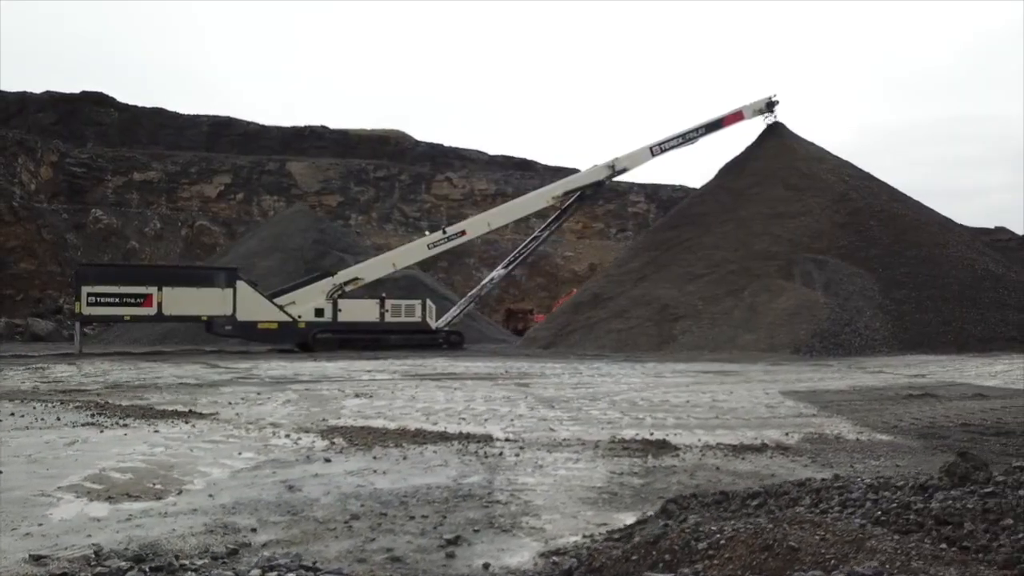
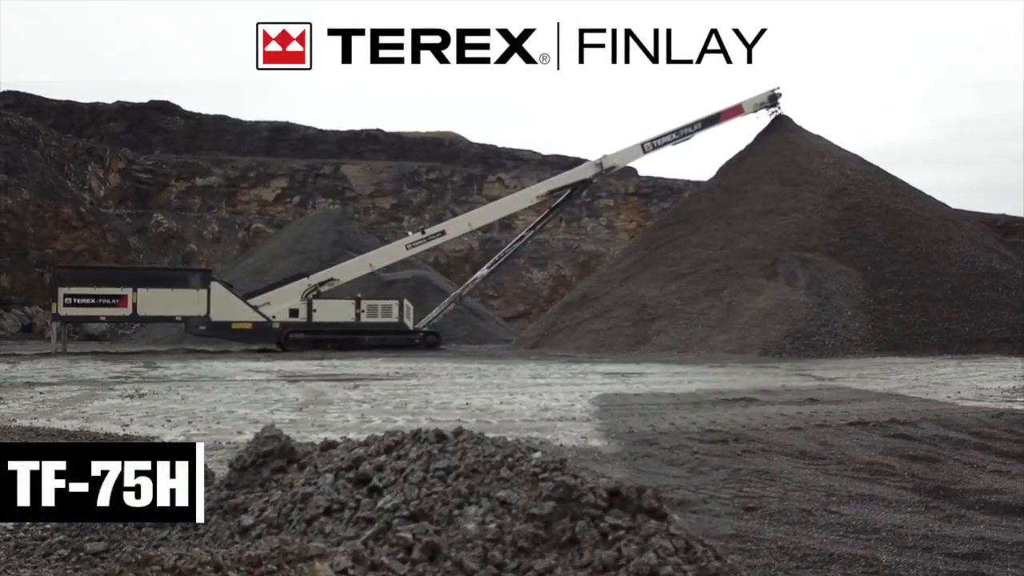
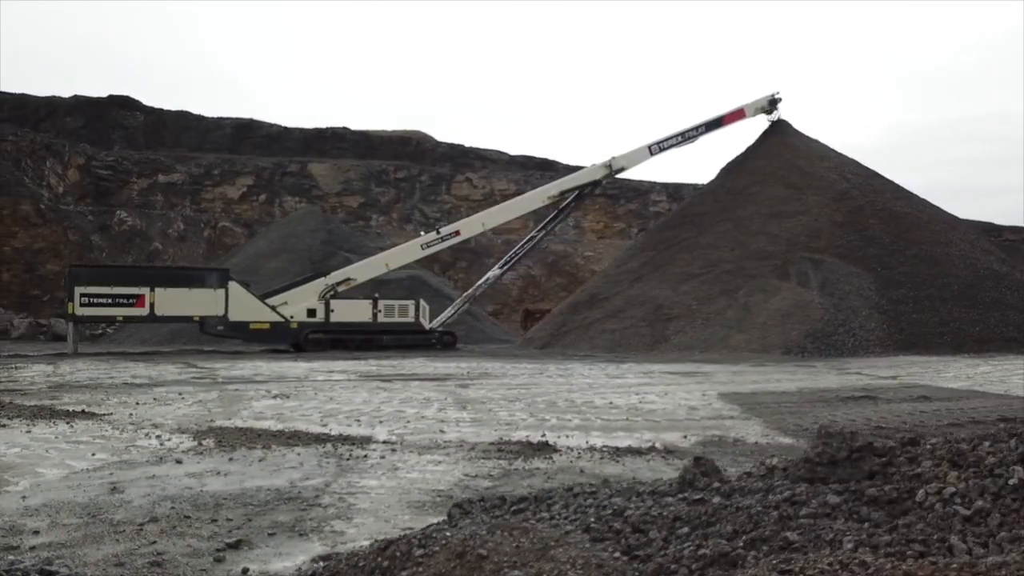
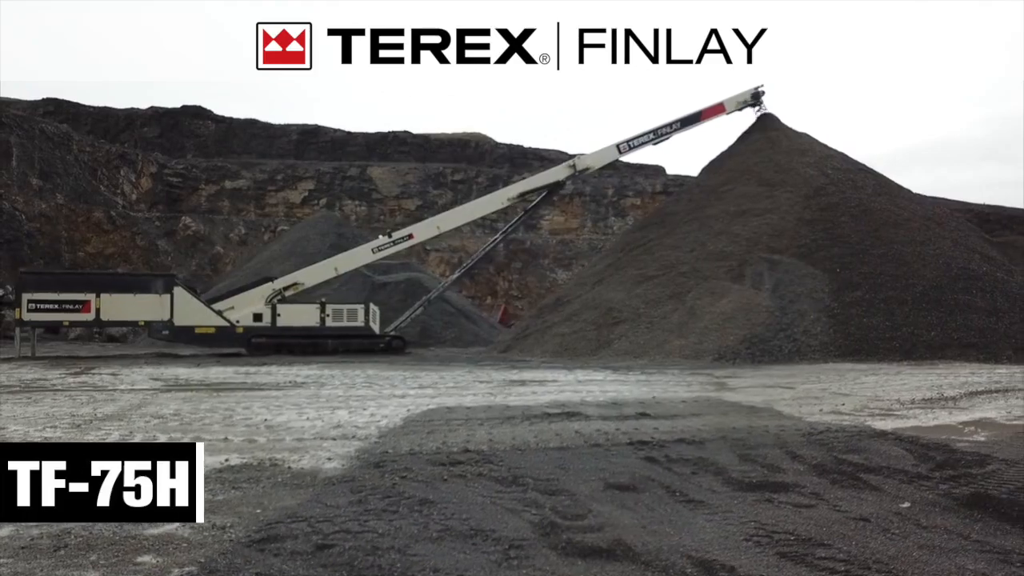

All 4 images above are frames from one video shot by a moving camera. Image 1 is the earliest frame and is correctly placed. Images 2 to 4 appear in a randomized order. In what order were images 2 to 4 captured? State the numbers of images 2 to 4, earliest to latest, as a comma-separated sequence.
3, 2, 4
